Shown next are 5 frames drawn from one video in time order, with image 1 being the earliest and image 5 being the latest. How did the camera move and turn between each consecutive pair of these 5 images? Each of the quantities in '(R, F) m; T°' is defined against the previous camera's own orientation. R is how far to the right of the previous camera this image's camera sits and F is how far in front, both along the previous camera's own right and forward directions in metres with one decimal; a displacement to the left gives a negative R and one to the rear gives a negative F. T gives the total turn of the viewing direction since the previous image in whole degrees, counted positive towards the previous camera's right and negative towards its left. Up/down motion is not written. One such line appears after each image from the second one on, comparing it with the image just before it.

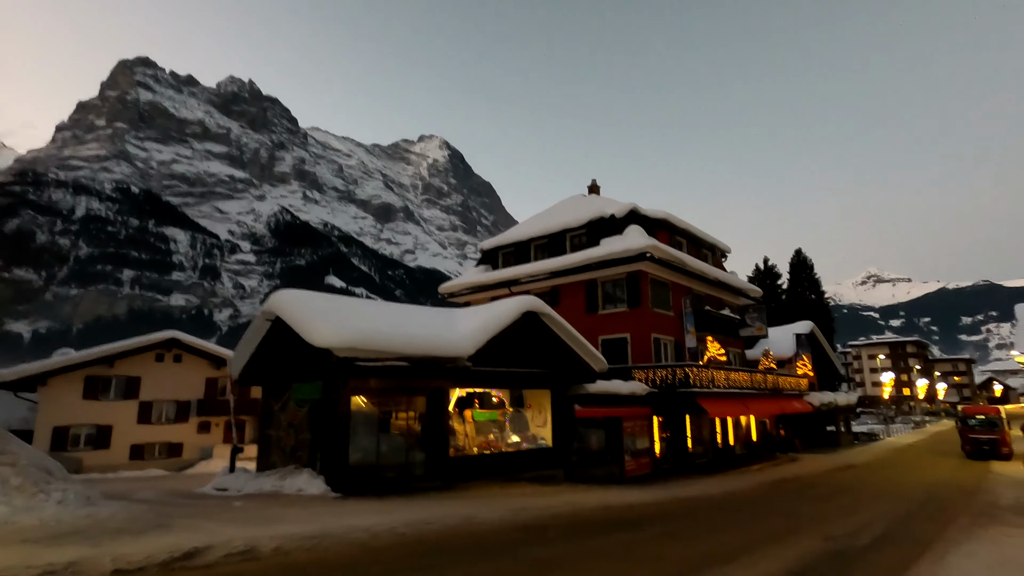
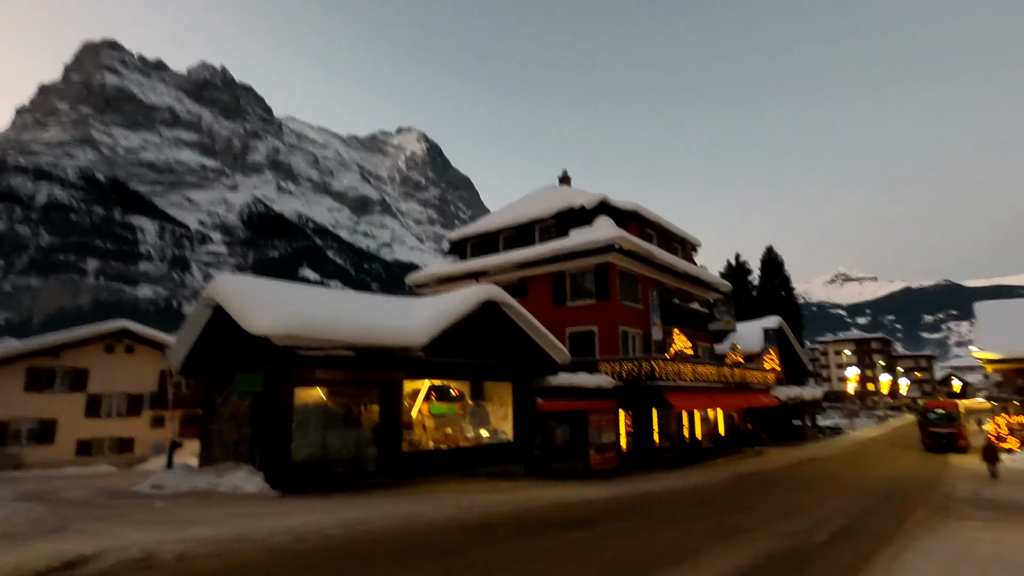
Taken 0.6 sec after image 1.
(+0.5, +0.6) m; +2°
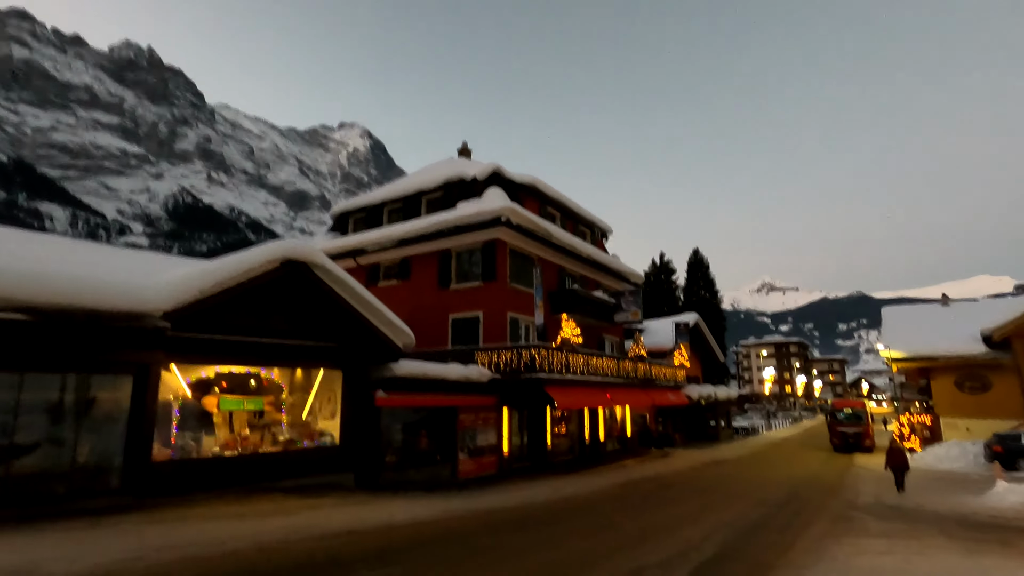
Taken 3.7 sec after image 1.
(+2.8, +3.2) m; +6°
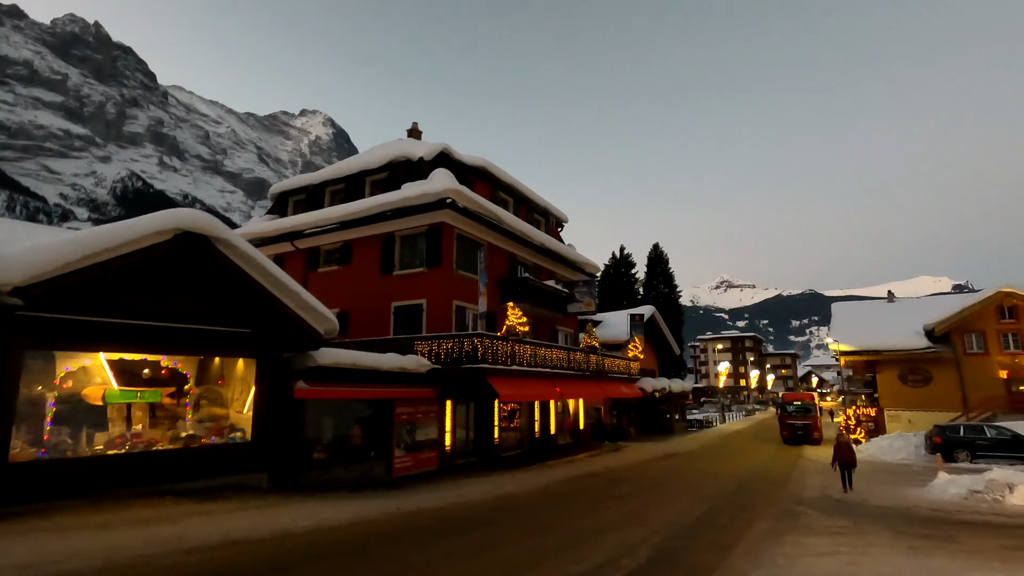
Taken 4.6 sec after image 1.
(+0.7, +1.0) m; +4°
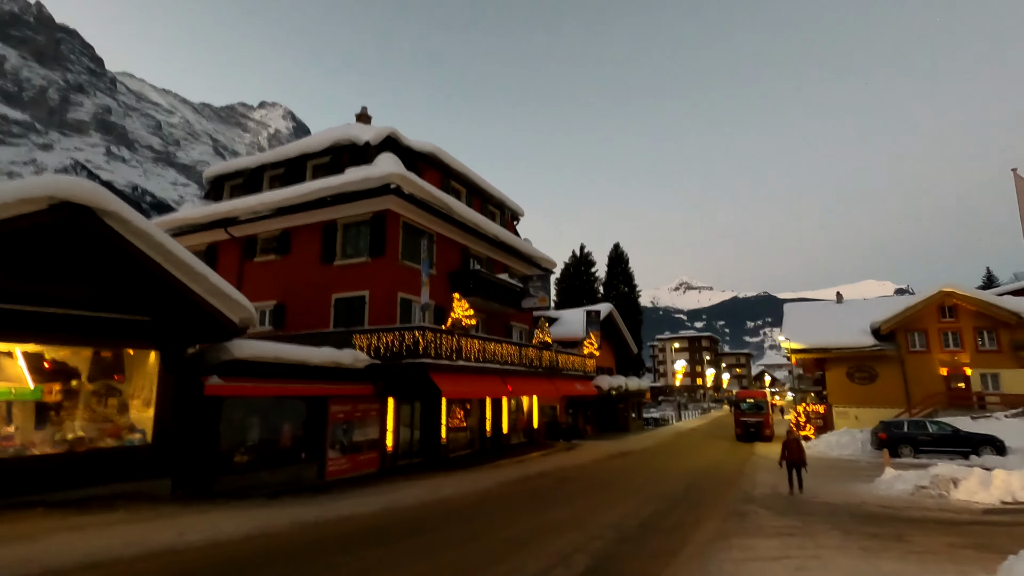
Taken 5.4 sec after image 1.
(+0.6, +0.9) m; +4°
